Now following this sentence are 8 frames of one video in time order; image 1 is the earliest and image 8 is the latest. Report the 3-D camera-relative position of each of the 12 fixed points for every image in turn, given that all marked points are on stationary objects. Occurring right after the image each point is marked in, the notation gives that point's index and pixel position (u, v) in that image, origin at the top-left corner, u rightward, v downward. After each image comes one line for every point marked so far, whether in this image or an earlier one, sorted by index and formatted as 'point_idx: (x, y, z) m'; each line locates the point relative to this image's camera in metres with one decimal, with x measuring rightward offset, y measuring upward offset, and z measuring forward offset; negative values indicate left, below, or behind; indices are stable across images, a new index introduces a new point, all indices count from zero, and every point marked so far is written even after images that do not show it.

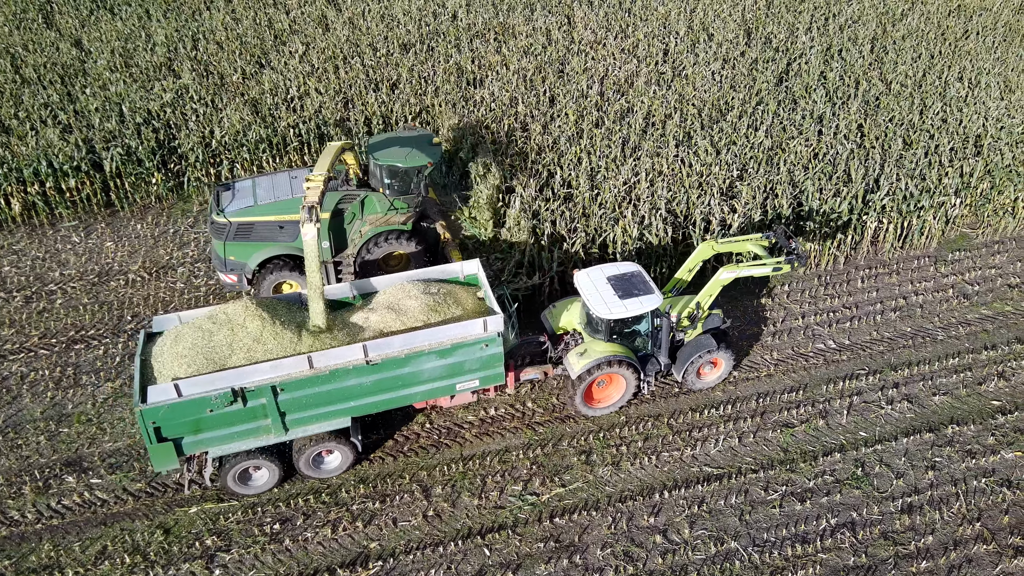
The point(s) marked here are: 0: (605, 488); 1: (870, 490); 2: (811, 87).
0: (+0.8, -1.6, +6.9) m
1: (+2.9, -1.7, +6.9) m
2: (+3.9, +2.6, +10.9) m
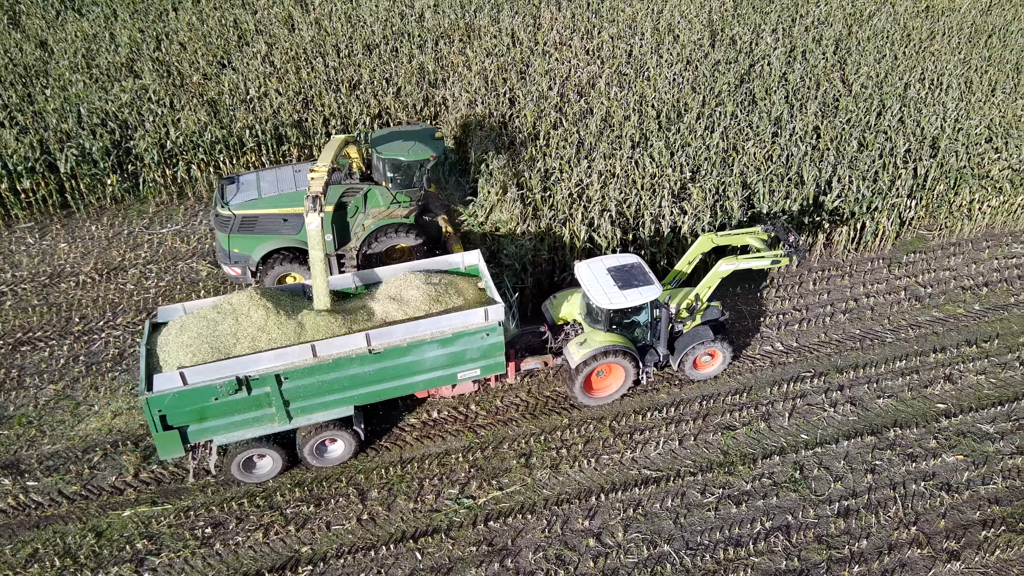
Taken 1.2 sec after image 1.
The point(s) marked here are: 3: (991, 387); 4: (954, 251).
0: (+0.3, -1.7, +6.9) m
1: (+2.4, -1.7, +6.9) m
2: (+3.4, +2.6, +10.9) m
3: (+4.6, -1.0, +8.0) m
4: (+5.2, +0.4, +9.8) m
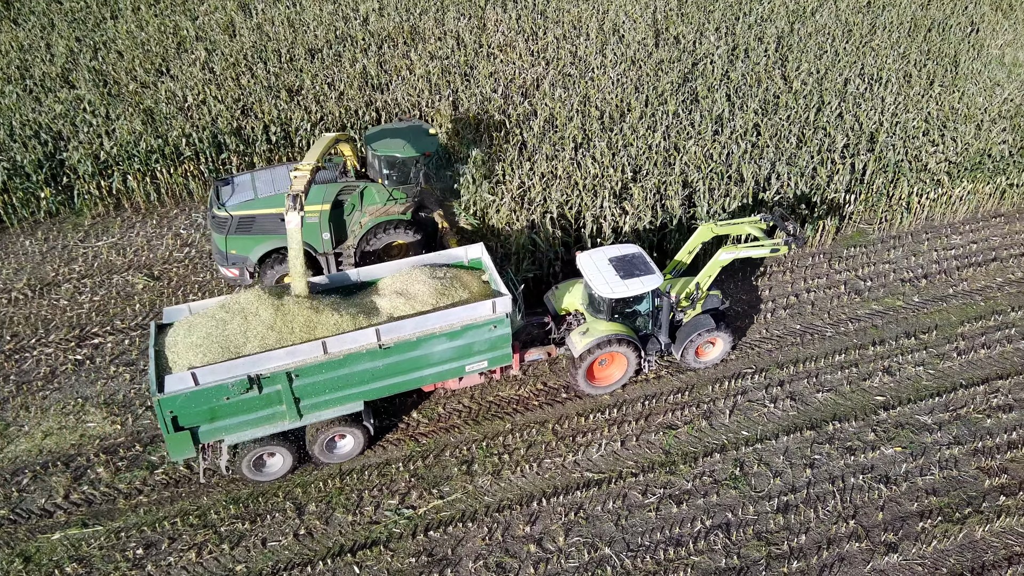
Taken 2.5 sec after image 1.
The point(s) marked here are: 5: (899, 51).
0: (-0.2, -1.7, +6.8) m
1: (+1.9, -1.7, +6.9) m
2: (+2.6, +2.6, +11.0) m
3: (+4.0, -0.9, +8.1) m
4: (+4.6, +0.5, +9.9) m
5: (+5.6, +3.4, +12.1) m
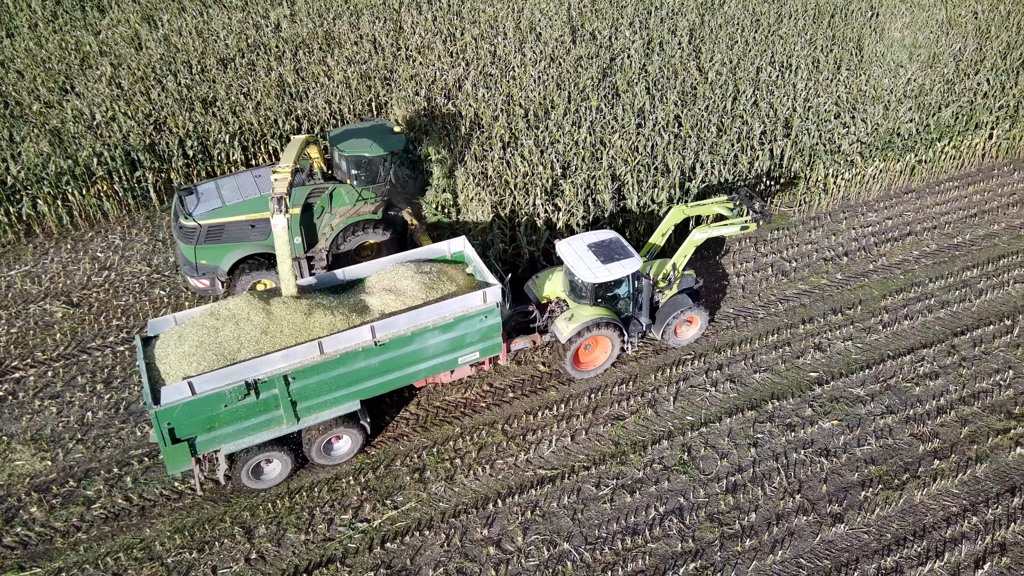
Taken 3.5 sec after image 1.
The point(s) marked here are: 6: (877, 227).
0: (-0.6, -1.8, +6.8) m
1: (+1.6, -1.6, +7.1) m
2: (+1.6, +2.8, +11.2) m
3: (+3.5, -0.6, +8.4) m
4: (+3.7, +0.8, +10.3) m
5: (+4.4, +3.7, +12.5) m
6: (+4.5, +0.7, +10.2) m
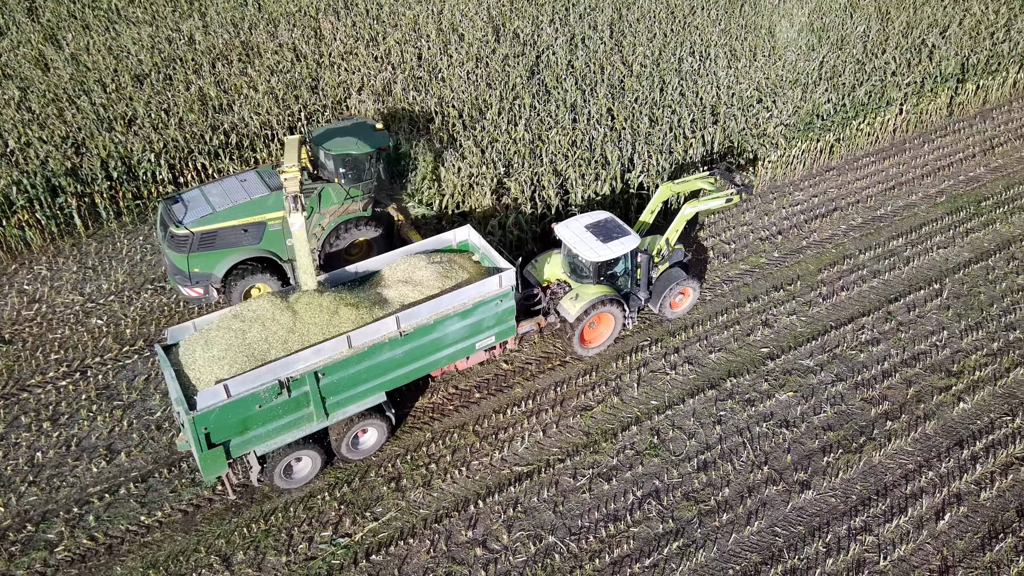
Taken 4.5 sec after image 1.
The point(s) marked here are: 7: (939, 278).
0: (-0.7, -1.8, +6.7) m
1: (+1.3, -1.5, +7.2) m
2: (+0.7, +2.9, +11.3) m
3: (+3.0, -0.4, +8.7) m
4: (+3.0, +1.0, +10.7) m
5: (+3.2, +4.0, +12.9) m
6: (+3.7, +1.1, +10.7) m
7: (+4.8, +0.1, +9.5) m
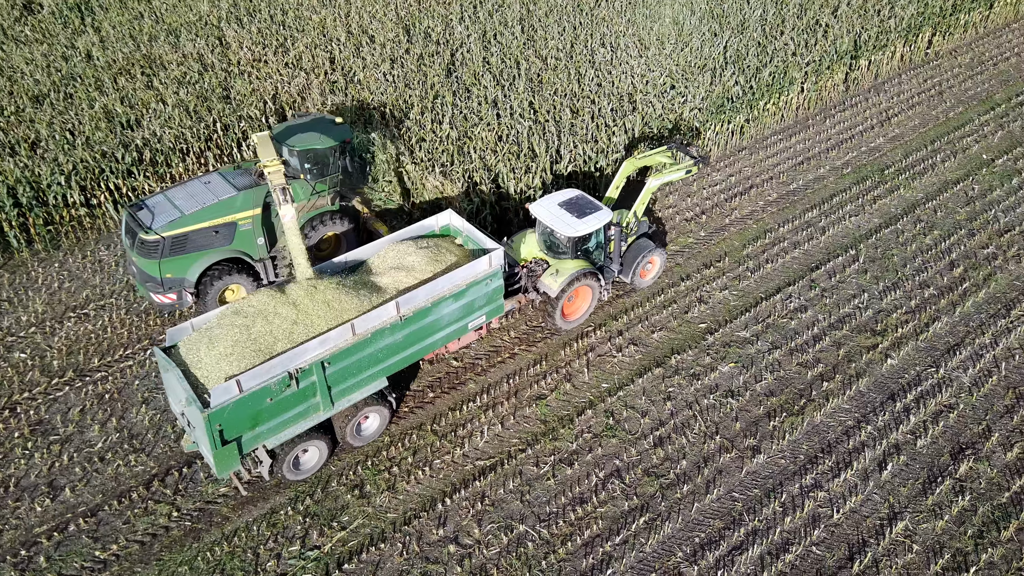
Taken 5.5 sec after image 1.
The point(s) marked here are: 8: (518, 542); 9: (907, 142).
0: (-1.0, -1.8, +6.7) m
1: (+1.0, -1.3, +7.4) m
2: (-0.5, +2.9, +11.4) m
3: (+2.4, -0.1, +9.1) m
4: (+2.1, +1.3, +11.0) m
5: (+1.8, +4.3, +13.3) m
6: (+2.8, +1.4, +11.1) m
7: (+4.1, +0.5, +10.0) m
8: (0.0, -2.0, +6.5) m
9: (+5.8, +2.1, +12.2) m
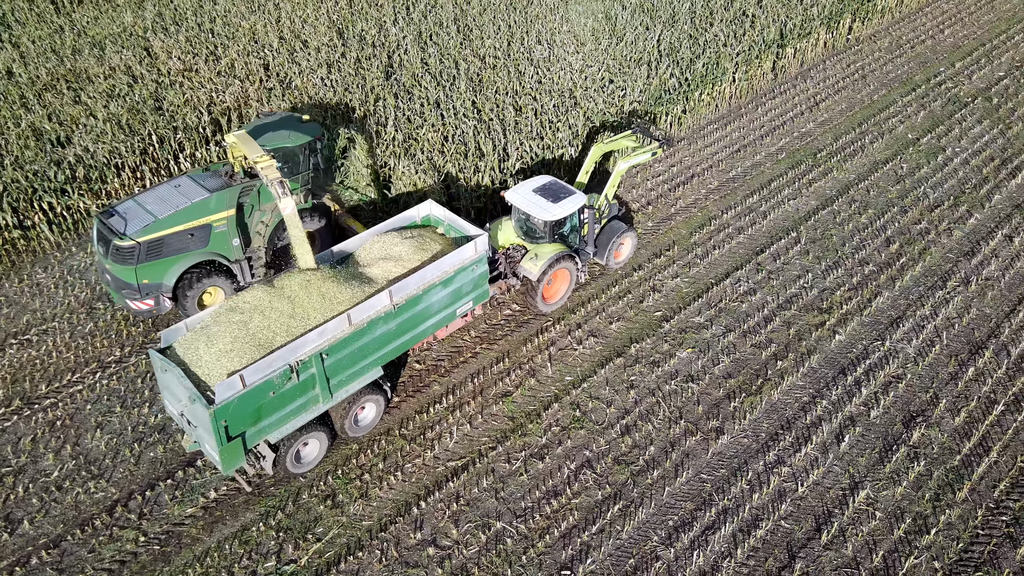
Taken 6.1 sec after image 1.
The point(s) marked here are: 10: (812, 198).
0: (-1.2, -1.9, +6.6) m
1: (+0.7, -1.2, +7.5) m
2: (-1.3, +2.9, +11.3) m
3: (+1.9, 0.0, +9.3) m
4: (+1.4, +1.4, +11.1) m
5: (+0.7, +4.4, +13.4) m
6: (+2.1, +1.5, +11.3) m
7: (+3.5, +0.8, +10.3) m
8: (-0.1, -2.0, +6.5) m
9: (+4.9, +2.5, +12.6) m
10: (+3.9, +1.2, +10.9) m
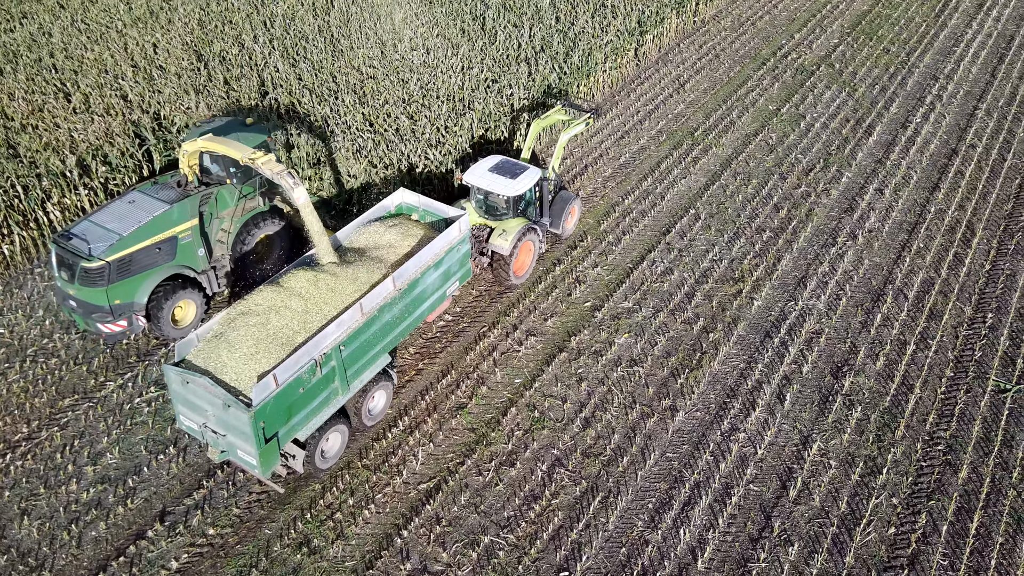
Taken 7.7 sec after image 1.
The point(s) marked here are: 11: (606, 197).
0: (-1.3, -2.1, +6.3) m
1: (+0.4, -1.2, +7.5) m
2: (-2.8, +2.5, +10.9) m
3: (+1.1, +0.2, +9.4) m
4: (0.0, +1.4, +11.2) m
5: (-1.4, +4.3, +13.2) m
6: (+0.7, +1.6, +11.5) m
7: (+2.3, +1.1, +10.8) m
8: (-0.2, -2.0, +6.4) m
9: (+3.0, +2.9, +13.2) m
10: (+2.6, +1.6, +11.4) m
11: (+1.2, +1.2, +10.9) m
